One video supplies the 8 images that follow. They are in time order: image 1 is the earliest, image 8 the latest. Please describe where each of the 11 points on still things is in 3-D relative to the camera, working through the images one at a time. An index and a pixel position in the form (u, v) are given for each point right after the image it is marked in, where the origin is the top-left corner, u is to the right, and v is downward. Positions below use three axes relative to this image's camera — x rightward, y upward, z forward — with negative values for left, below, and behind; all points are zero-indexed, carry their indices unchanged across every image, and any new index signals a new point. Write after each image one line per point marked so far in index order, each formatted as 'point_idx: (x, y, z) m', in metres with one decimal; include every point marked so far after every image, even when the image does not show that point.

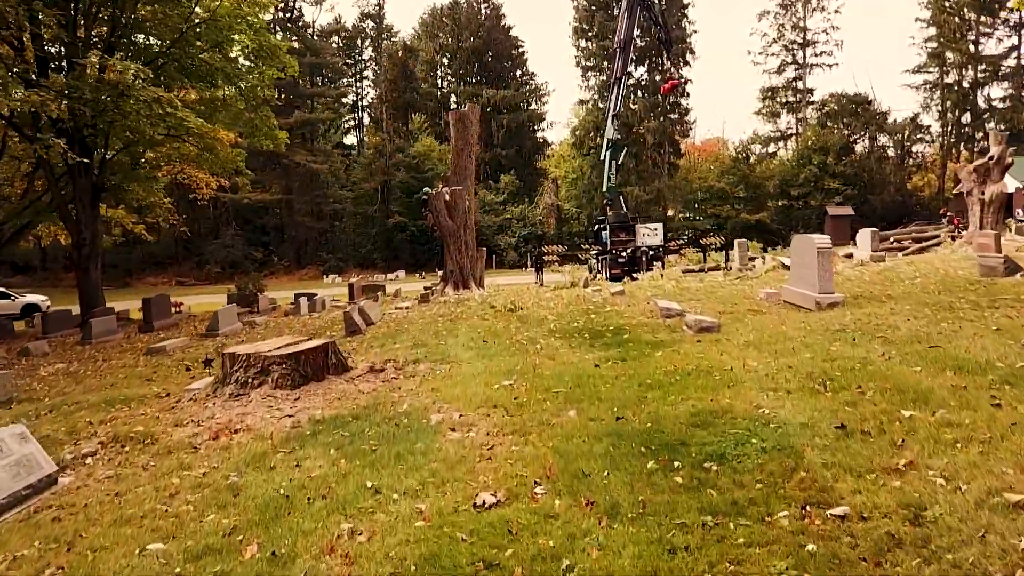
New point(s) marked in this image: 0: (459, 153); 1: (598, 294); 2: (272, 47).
0: (-1.0, +2.5, +15.0) m
1: (+1.1, -0.1, +10.4) m
2: (-4.8, +4.8, +16.1) m
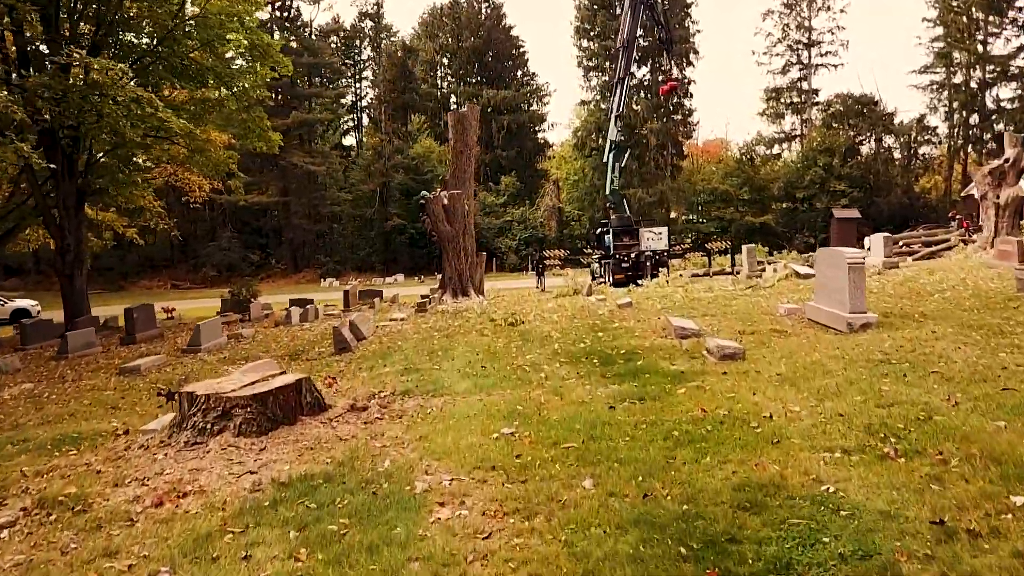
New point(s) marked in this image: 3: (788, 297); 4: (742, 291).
0: (-0.9, +2.3, +14.5) m
1: (+1.1, -0.2, +9.9) m
2: (-4.8, +4.7, +15.6) m
3: (+2.9, -0.1, +8.5) m
4: (+3.0, 0.0, +10.6) m
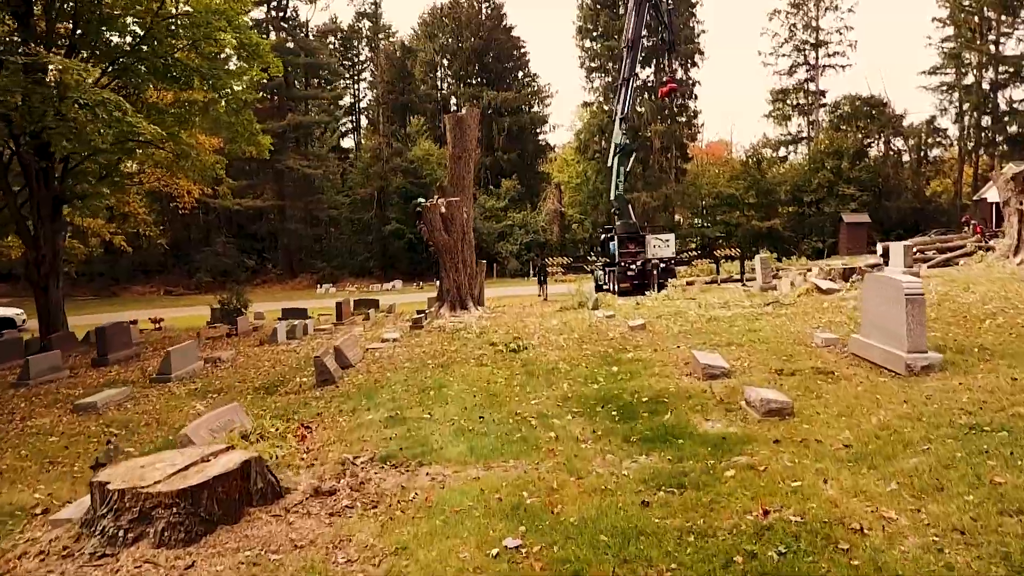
0: (-0.9, +2.1, +13.7) m
1: (+1.1, -0.4, +9.1) m
2: (-4.7, +4.5, +14.9) m
3: (+2.9, -0.3, +7.8) m
4: (+3.0, -0.2, +9.8) m
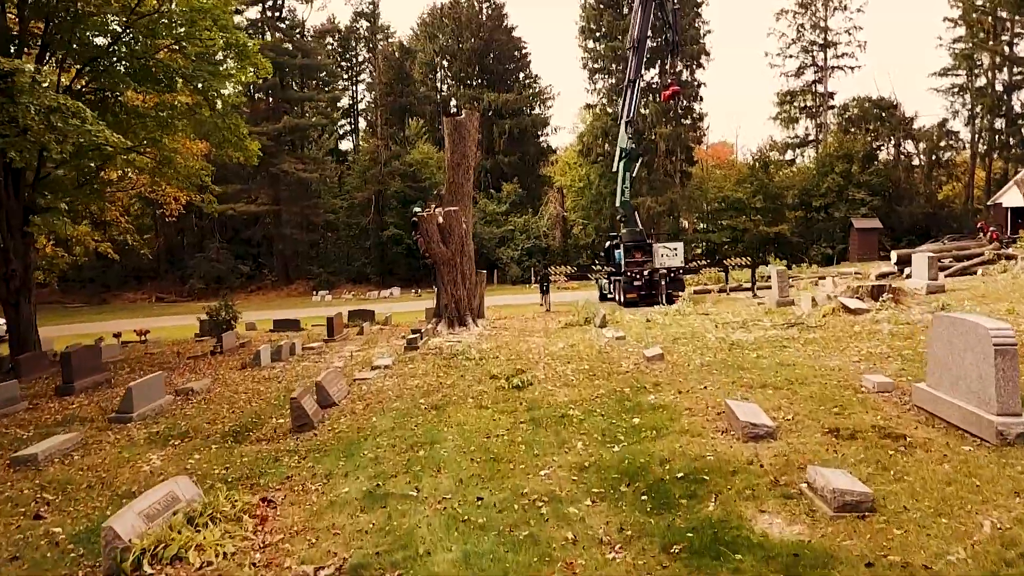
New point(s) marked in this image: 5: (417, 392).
0: (-0.9, +1.9, +13.0) m
1: (+1.2, -0.6, +8.3) m
2: (-4.7, +4.2, +14.1) m
3: (+3.0, -0.5, +7.0) m
4: (+3.1, -0.5, +9.1) m
5: (-0.8, -0.8, +6.7) m
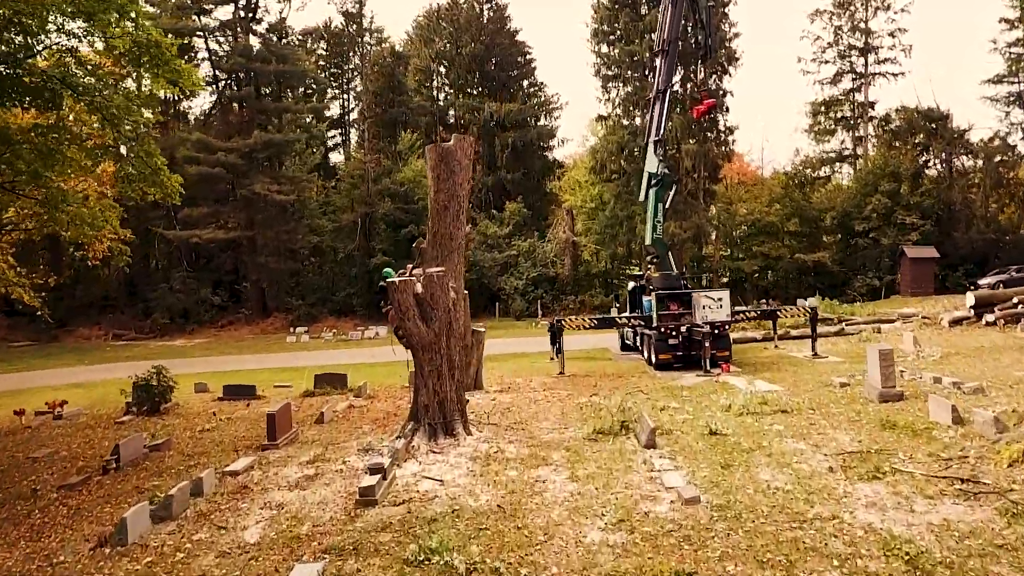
0: (-0.8, +0.9, +9.5) m
1: (+1.2, -1.6, +4.8) m
2: (-4.6, +3.2, +10.6) m
3: (+3.0, -1.5, +3.5) m
4: (+3.1, -1.5, +5.5) m
5: (-0.7, -1.8, +3.2) m
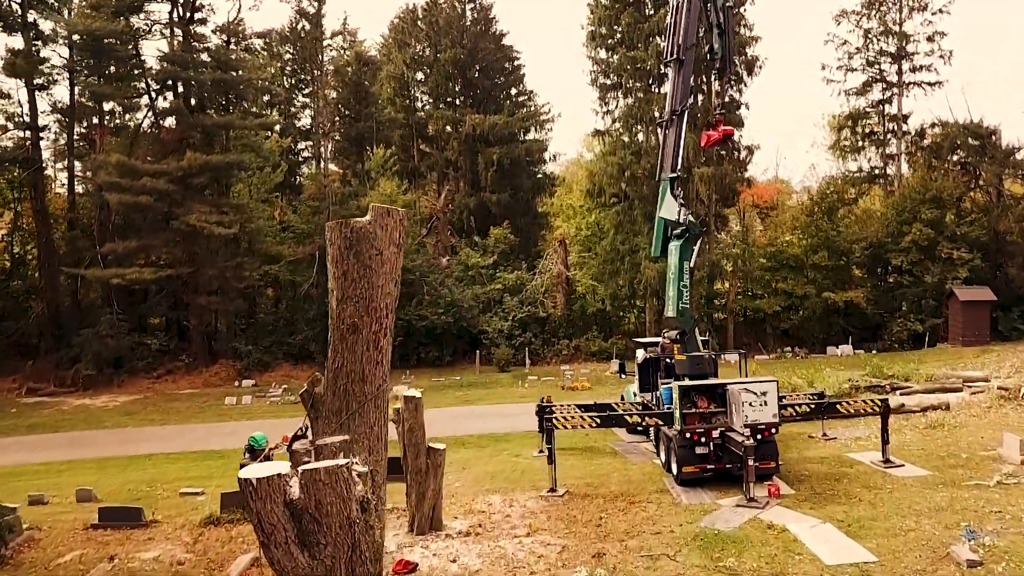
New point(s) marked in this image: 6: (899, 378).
0: (-1.1, -0.4, +5.7) m
1: (+1.0, -2.8, +1.0) m
2: (-4.9, +2.0, +6.8) m
3: (+2.8, -2.7, -0.3) m
4: (+2.8, -2.7, +1.7) m
5: (-1.0, -3.0, -0.7) m
6: (+8.4, -1.9, +17.5) m
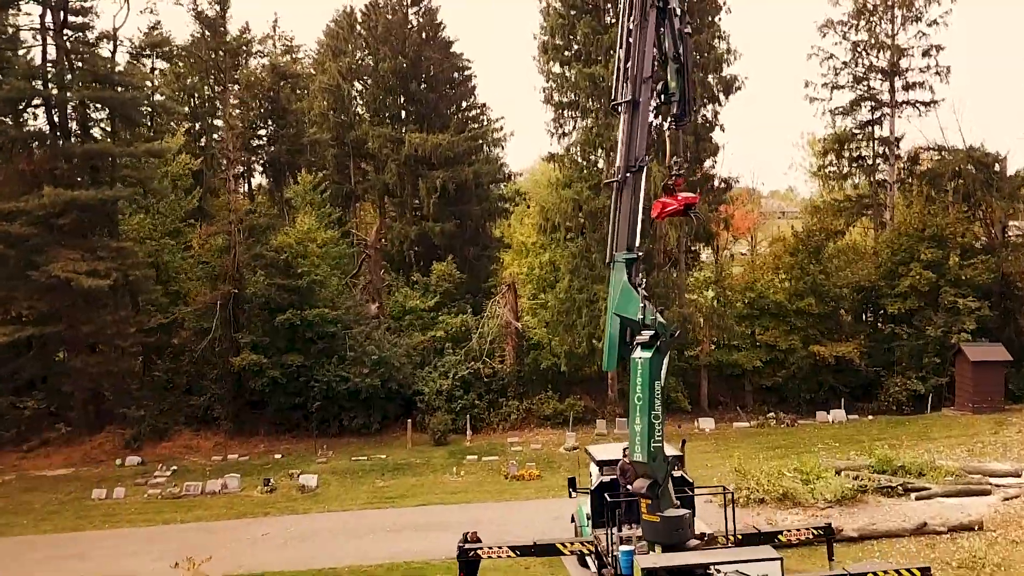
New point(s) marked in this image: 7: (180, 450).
0: (-2.0, -1.7, +2.2) m
1: (+0.3, -4.2, -2.4) m
2: (-5.8, +0.6, +3.2) m
3: (+2.2, -4.0, -3.6) m
4: (+2.2, -4.0, -1.6) m
5: (-1.6, -4.4, -4.1) m
6: (+7.1, -3.3, +14.3) m
7: (-8.2, -3.9, +19.9) m
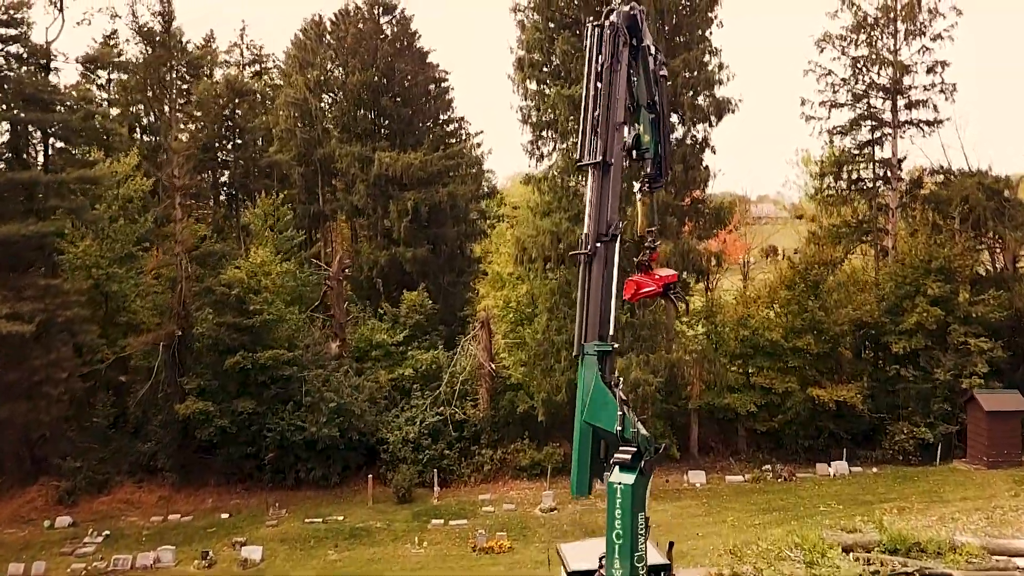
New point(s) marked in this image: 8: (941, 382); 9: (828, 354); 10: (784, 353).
0: (-2.4, -2.5, +0.4) m
1: (0.0, -5.0, -4.1) m
2: (-6.2, -0.2, +1.4) m
3: (+1.8, -4.9, -5.3) m
4: (+1.8, -4.9, -3.3) m
5: (-1.9, -5.2, -5.9) m
6: (+6.5, -4.1, +12.7) m
7: (-8.8, -4.8, +18.1) m
8: (+10.0, -2.1, +18.7) m
9: (+7.6, -1.6, +19.3) m
10: (+6.5, -1.6, +19.2) m
